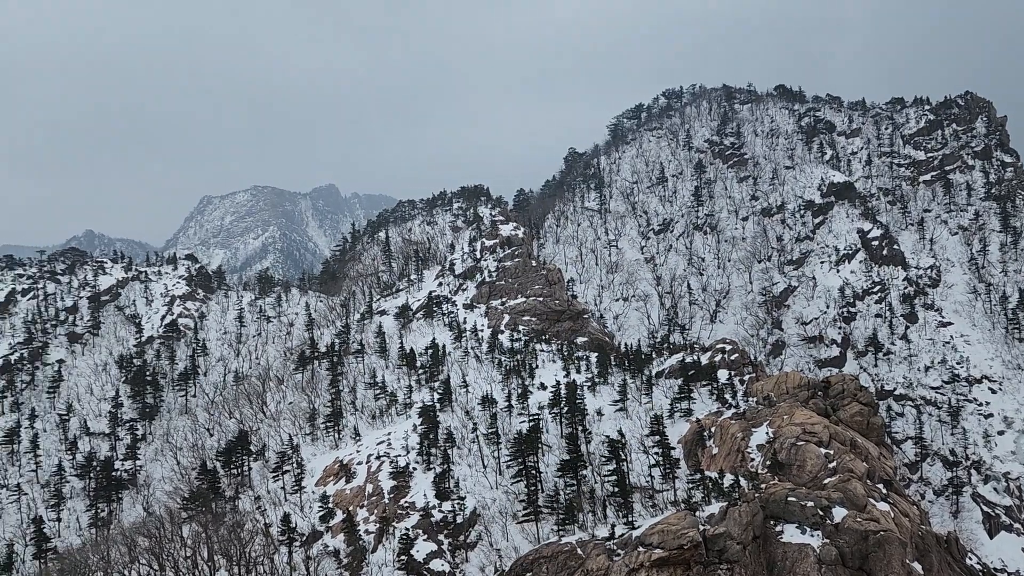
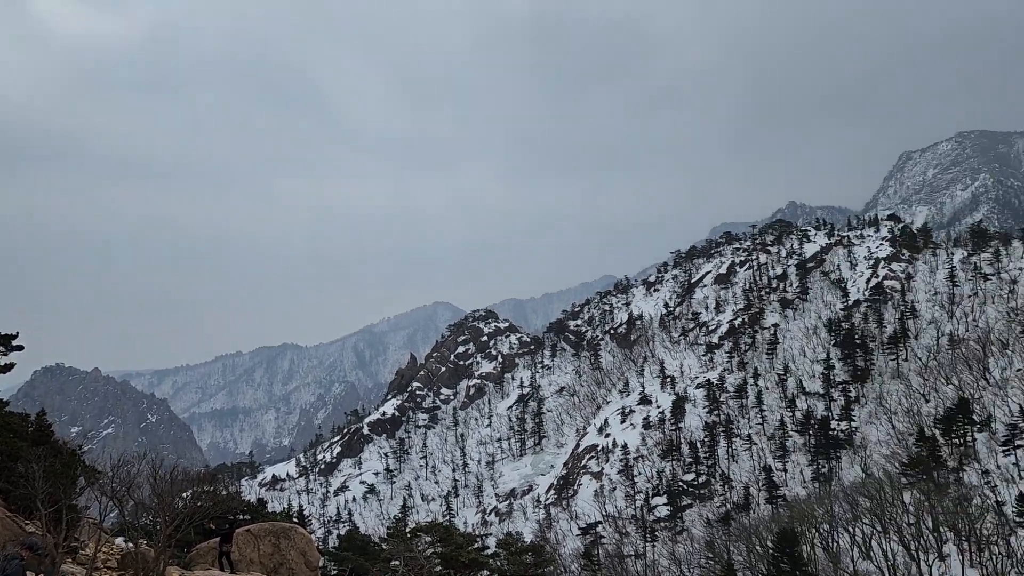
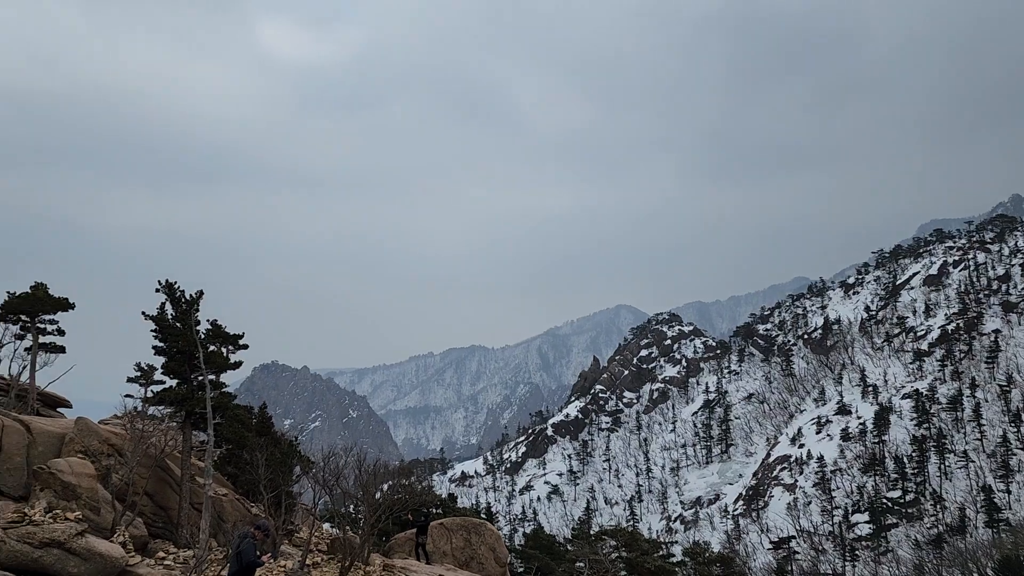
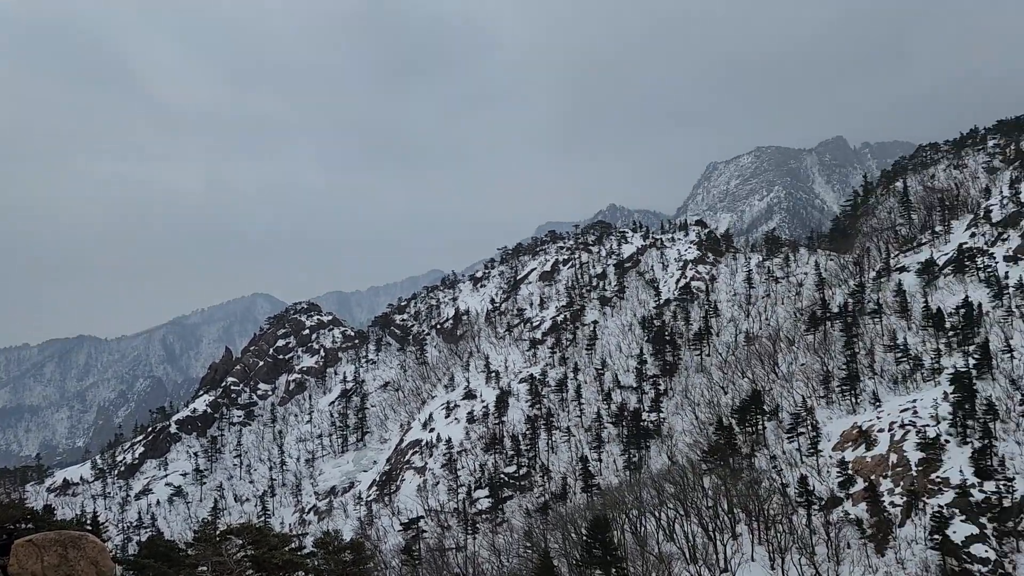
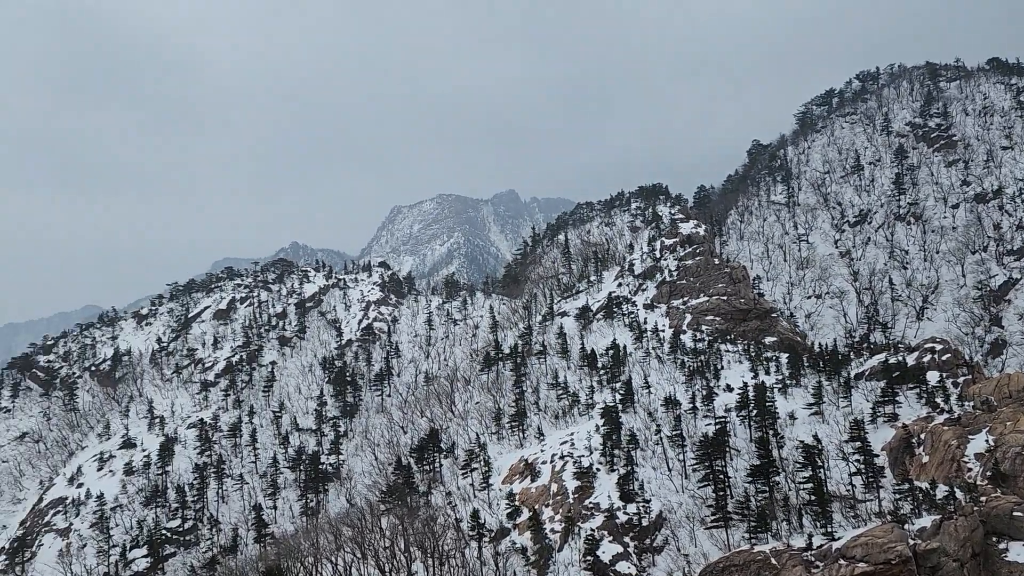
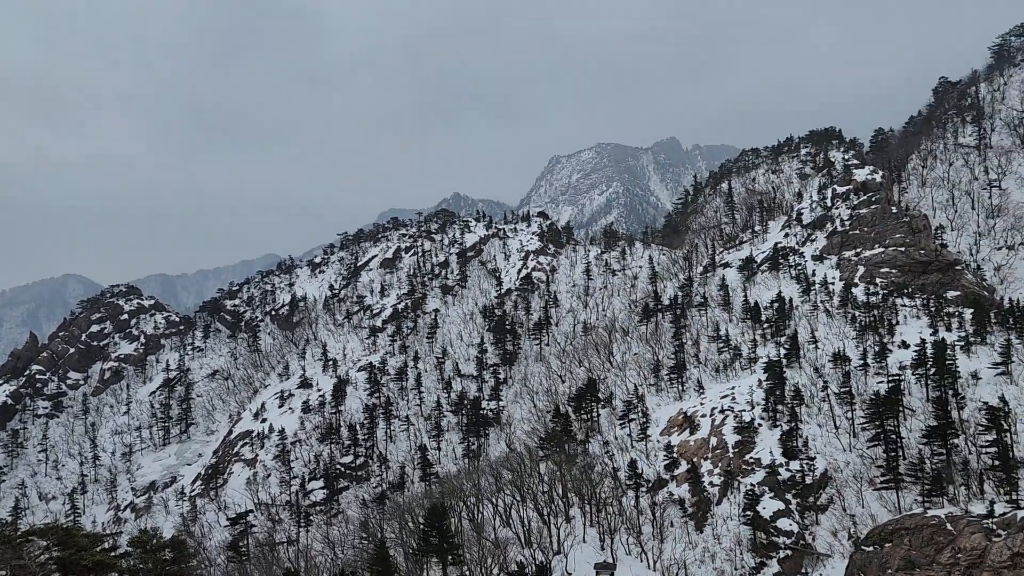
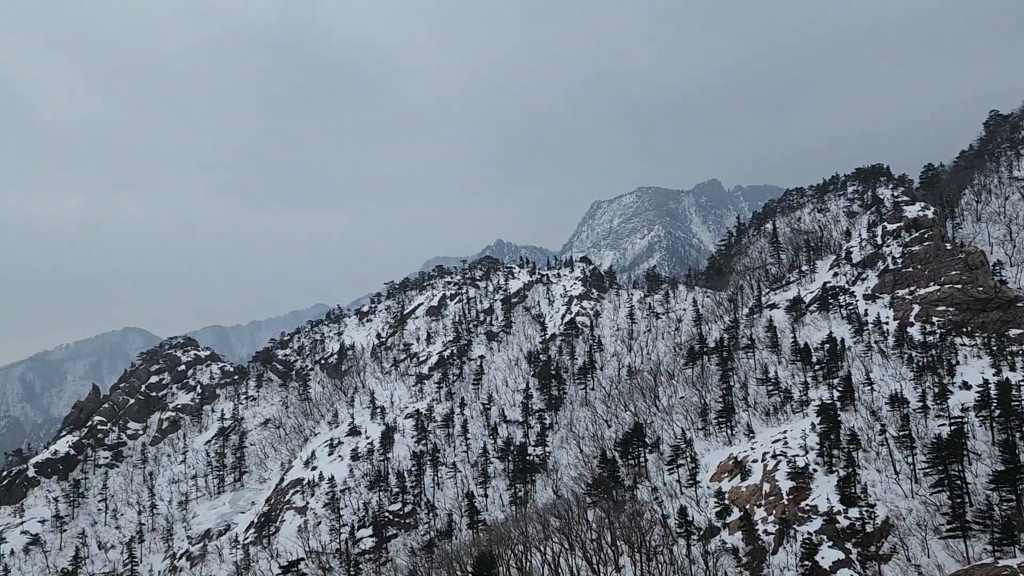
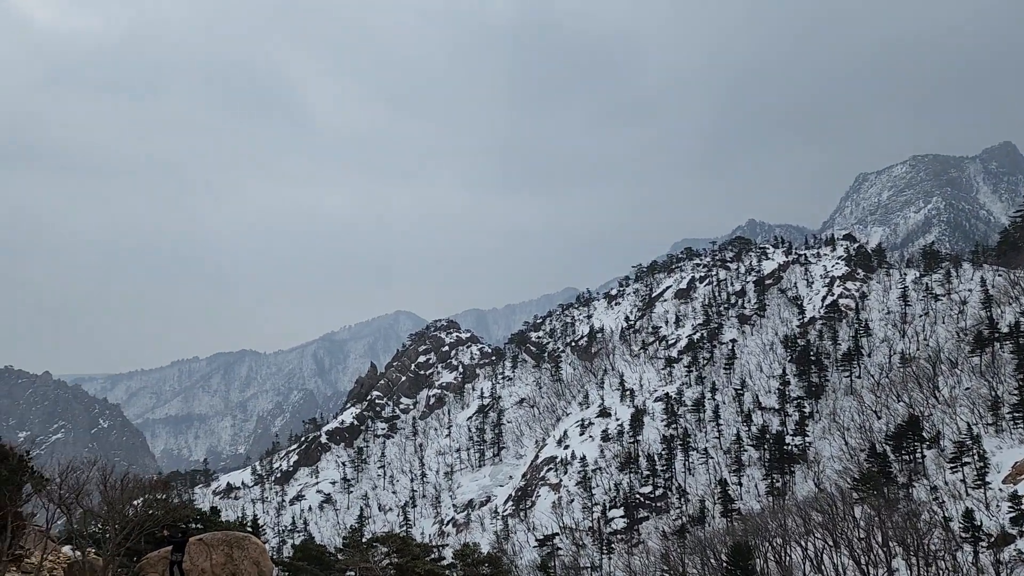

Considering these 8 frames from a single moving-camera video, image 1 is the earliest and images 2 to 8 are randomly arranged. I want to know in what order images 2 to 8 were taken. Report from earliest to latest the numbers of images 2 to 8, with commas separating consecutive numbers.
5, 7, 8, 3, 2, 4, 6
